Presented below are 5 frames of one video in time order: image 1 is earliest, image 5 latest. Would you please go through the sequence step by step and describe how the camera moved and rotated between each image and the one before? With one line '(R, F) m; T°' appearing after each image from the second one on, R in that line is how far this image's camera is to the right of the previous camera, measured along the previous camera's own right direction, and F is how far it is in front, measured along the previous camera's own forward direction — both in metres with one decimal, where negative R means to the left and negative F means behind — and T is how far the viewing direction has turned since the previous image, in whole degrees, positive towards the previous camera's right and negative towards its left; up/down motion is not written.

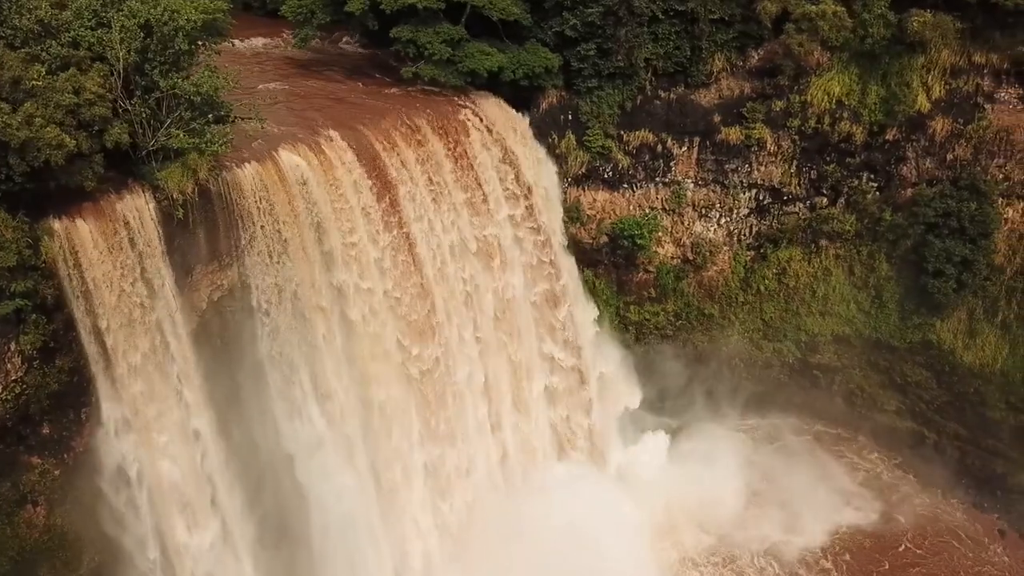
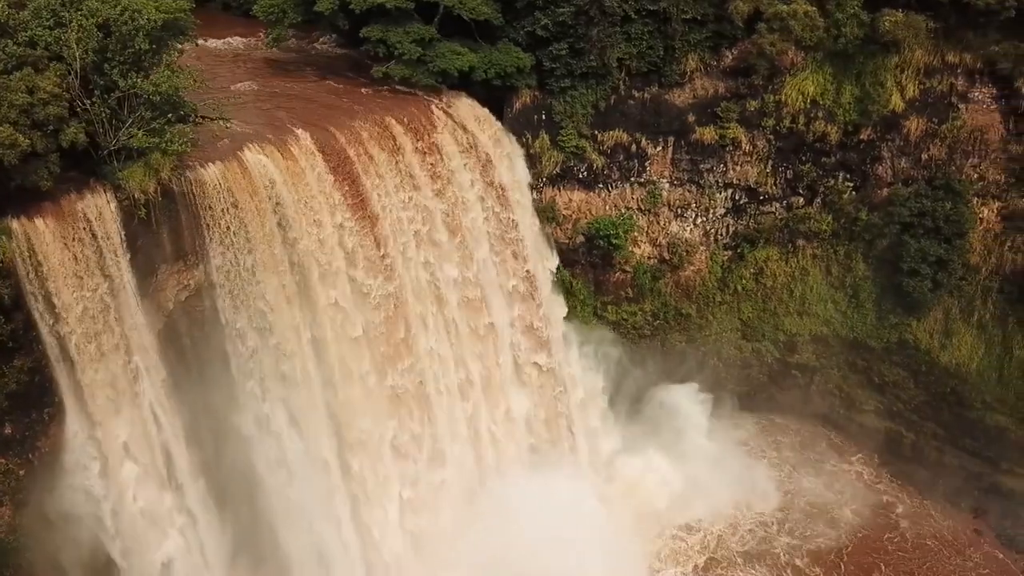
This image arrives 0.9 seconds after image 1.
(+0.5, 0.0) m; 0°
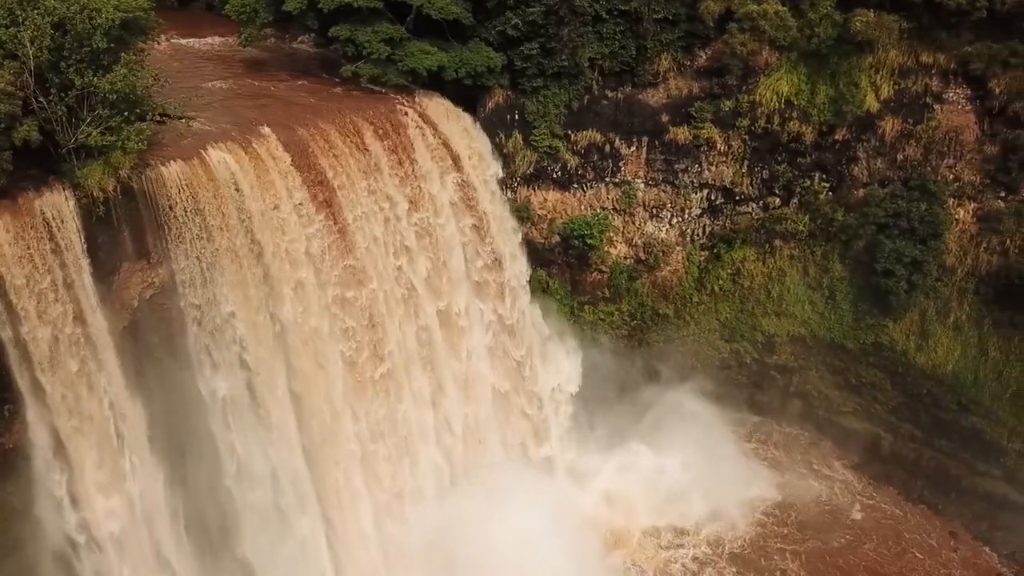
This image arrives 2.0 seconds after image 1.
(+0.6, 0.0) m; 0°
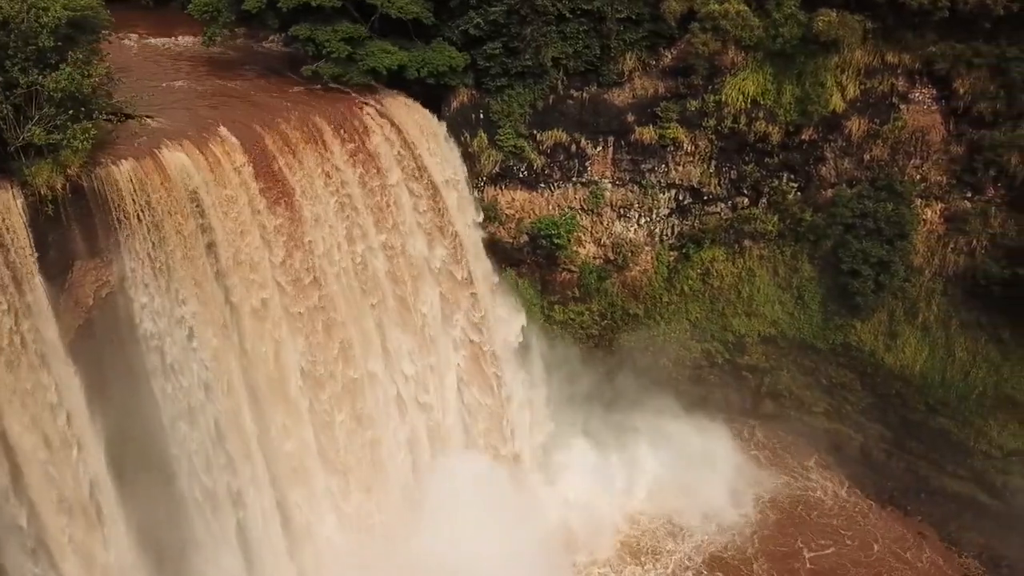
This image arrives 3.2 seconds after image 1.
(+0.7, 0.0) m; 0°
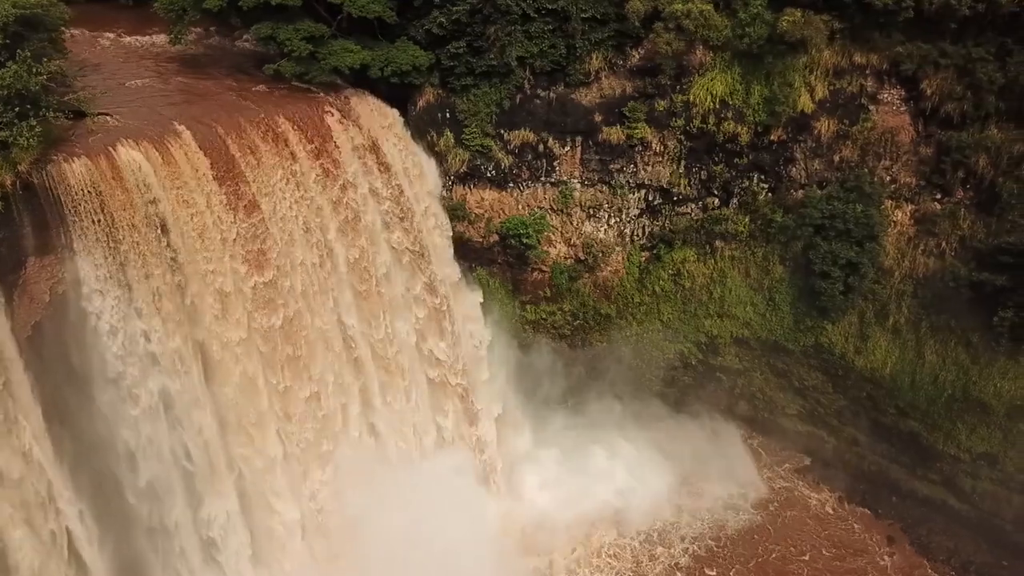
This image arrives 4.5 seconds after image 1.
(+0.8, 0.0) m; -1°
